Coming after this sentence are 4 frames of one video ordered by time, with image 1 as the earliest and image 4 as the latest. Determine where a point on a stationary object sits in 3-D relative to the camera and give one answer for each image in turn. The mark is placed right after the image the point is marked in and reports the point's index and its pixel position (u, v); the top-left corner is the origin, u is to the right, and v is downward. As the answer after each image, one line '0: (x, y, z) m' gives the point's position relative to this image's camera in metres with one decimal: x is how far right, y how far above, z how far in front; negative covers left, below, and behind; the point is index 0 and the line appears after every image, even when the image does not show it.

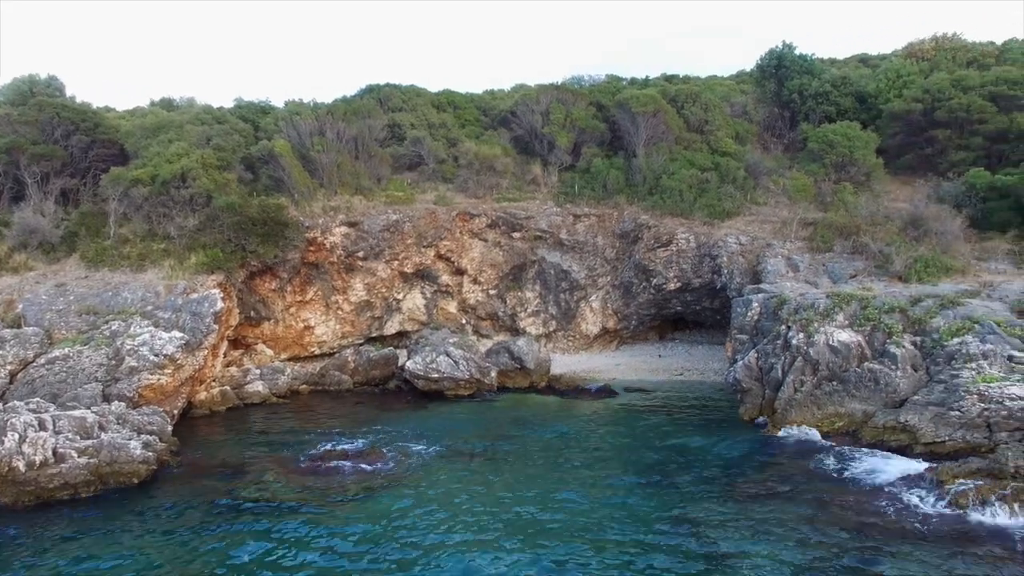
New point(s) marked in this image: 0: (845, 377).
0: (+8.4, -2.2, +16.7) m
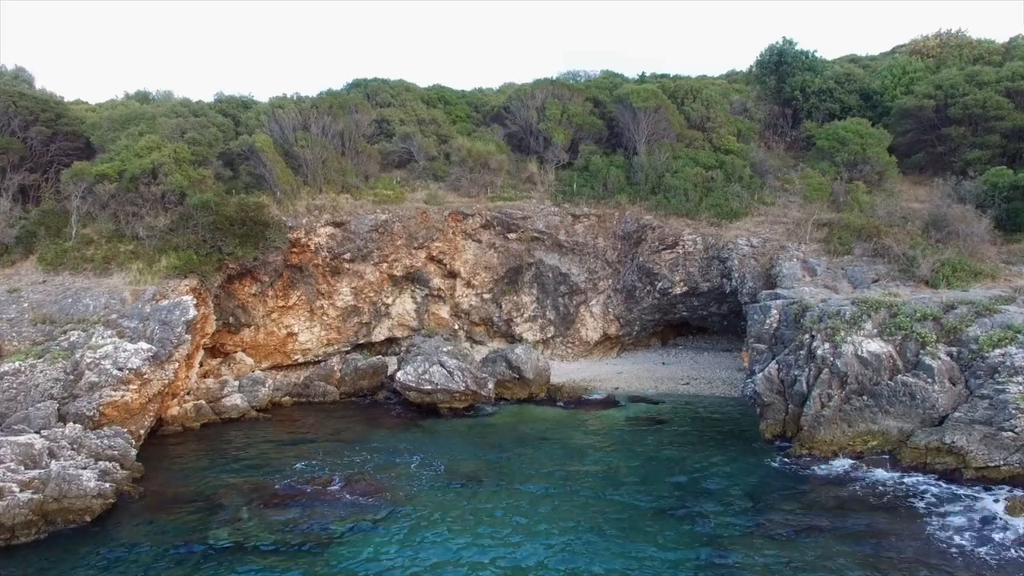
0: (+8.4, -2.4, +15.4) m
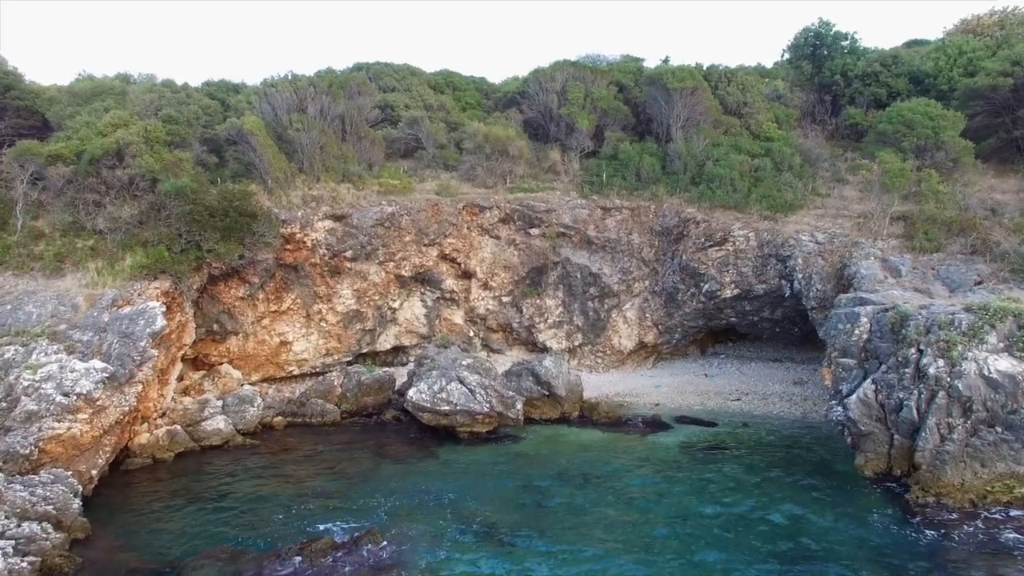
0: (+9.3, -2.5, +12.2) m
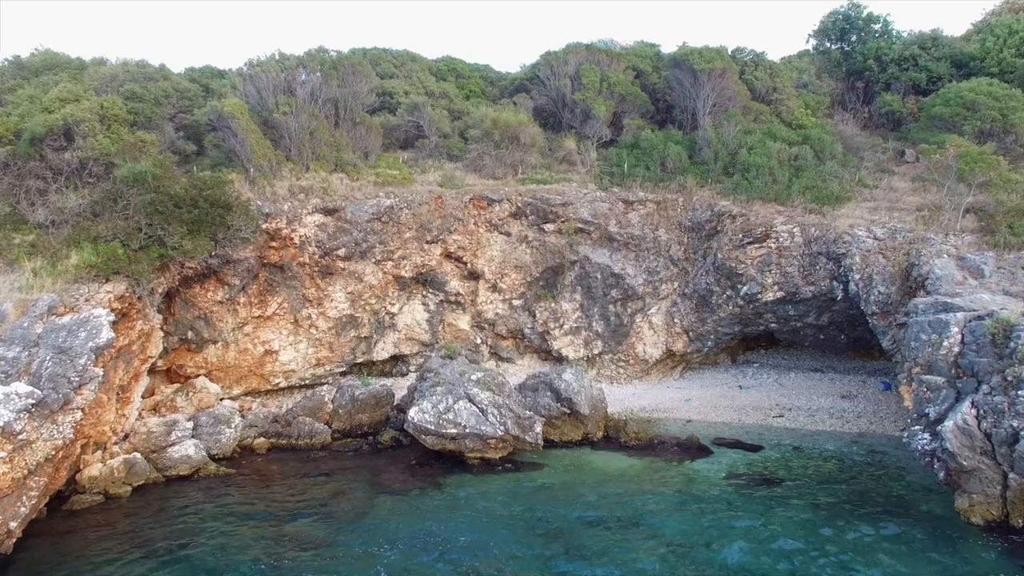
0: (+9.7, -2.5, +9.7) m
